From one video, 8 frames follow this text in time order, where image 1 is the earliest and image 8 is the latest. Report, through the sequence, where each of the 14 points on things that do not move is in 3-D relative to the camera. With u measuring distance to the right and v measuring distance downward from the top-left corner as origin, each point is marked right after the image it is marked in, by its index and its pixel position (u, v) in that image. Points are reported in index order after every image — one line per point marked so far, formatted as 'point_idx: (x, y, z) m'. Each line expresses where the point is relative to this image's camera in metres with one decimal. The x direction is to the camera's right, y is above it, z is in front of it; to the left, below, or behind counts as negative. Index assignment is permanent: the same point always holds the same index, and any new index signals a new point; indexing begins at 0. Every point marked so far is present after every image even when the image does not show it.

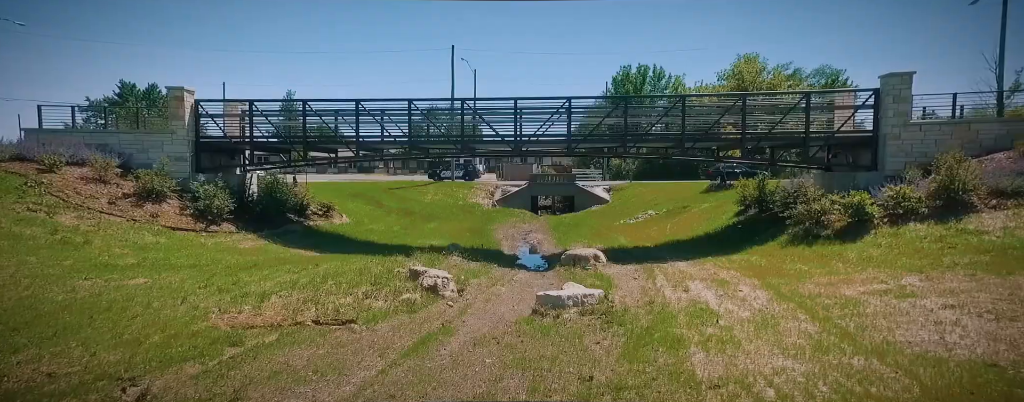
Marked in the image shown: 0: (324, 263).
0: (-5.7, -1.9, +16.0) m
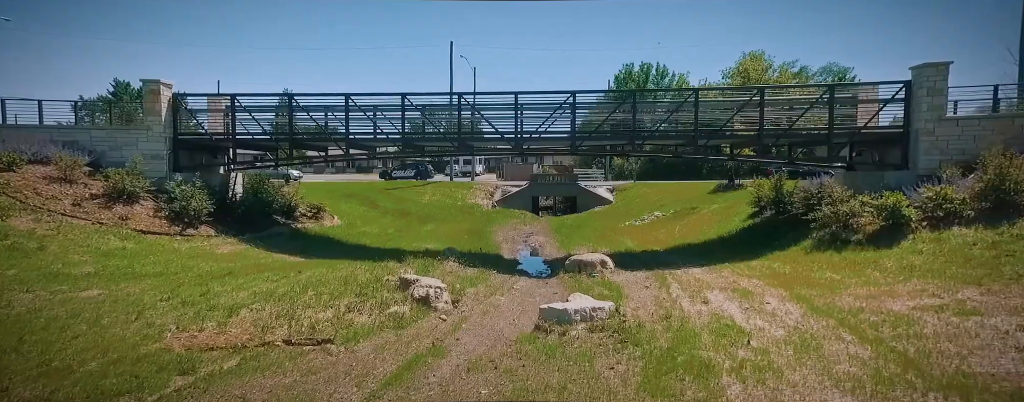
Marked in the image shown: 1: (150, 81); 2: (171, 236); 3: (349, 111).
0: (-5.7, -1.9, +14.7) m
1: (-11.8, +3.9, +17.1) m
2: (-9.8, -1.0, +15.1) m
3: (-6.0, +3.3, +19.4) m
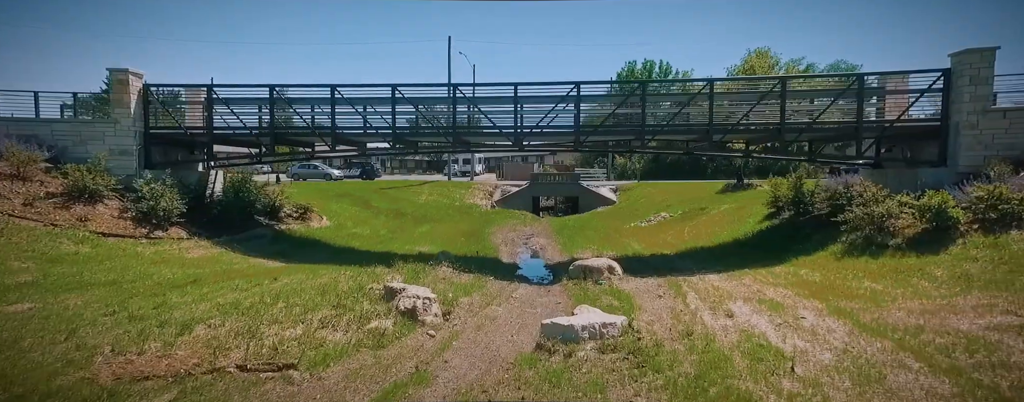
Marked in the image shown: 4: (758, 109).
0: (-5.7, -1.9, +13.4) m
1: (-11.9, +3.9, +15.8) m
2: (-9.8, -1.0, +13.7) m
3: (-6.1, +3.3, +18.0) m
4: (+8.0, +3.0, +17.1) m
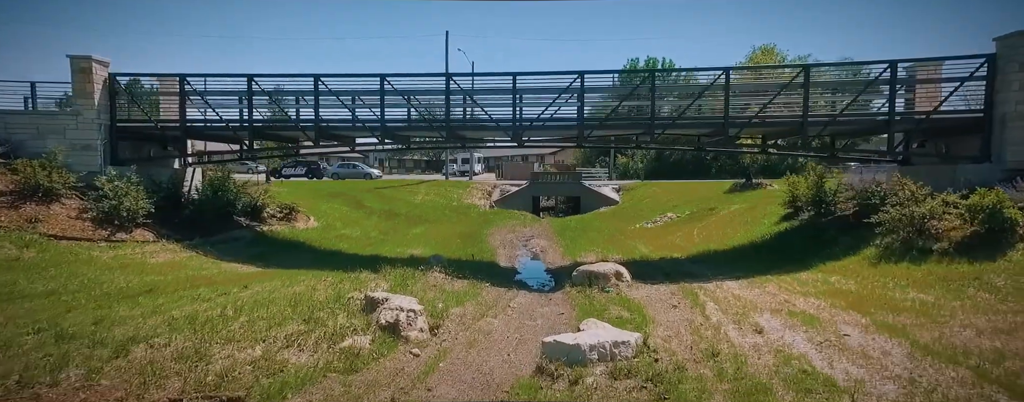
0: (-5.8, -1.9, +12.0) m
1: (-11.9, +3.9, +14.4) m
2: (-9.9, -1.0, +12.4) m
3: (-6.1, +3.4, +16.7) m
4: (+7.9, +3.0, +15.7) m
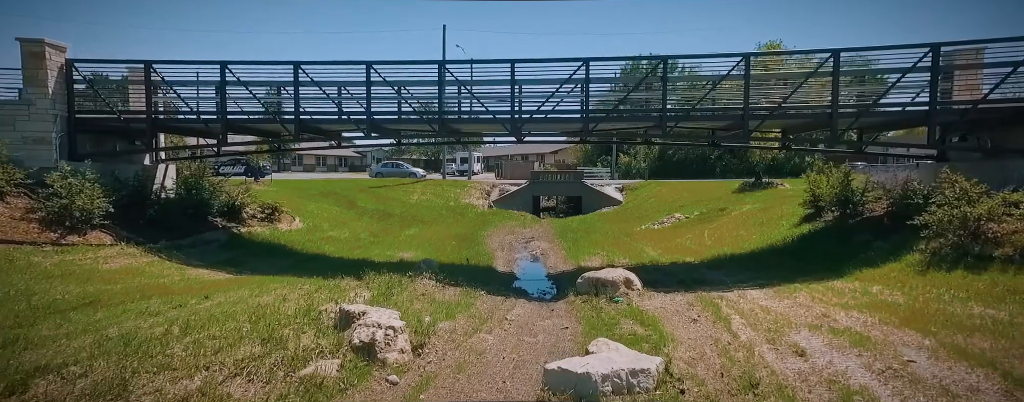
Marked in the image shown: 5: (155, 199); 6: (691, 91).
0: (-5.8, -1.9, +10.6) m
1: (-12.0, +4.0, +13.0) m
2: (-10.0, -0.9, +11.0) m
3: (-6.2, +3.4, +15.3) m
4: (+7.9, +3.0, +14.3) m
5: (-10.5, +0.1, +15.5) m
6: (+5.2, +3.2, +15.2) m
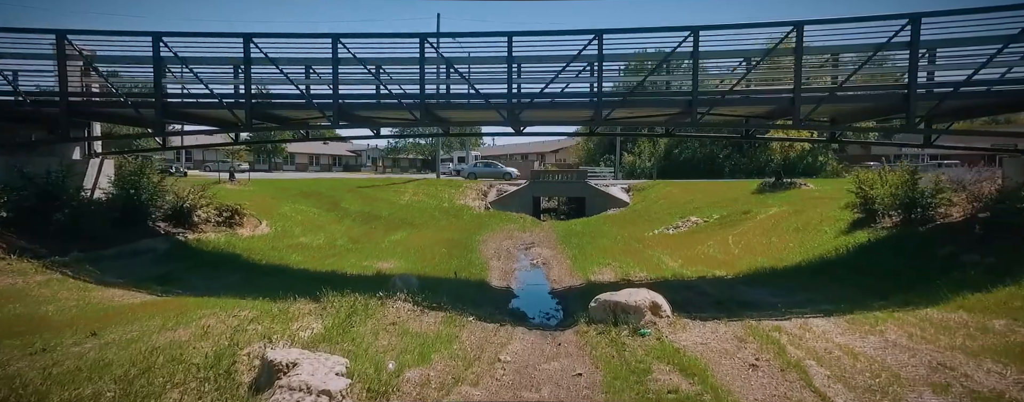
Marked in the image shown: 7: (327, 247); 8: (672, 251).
0: (-5.9, -1.9, +8.0) m
1: (-12.0, +3.9, +10.4) m
2: (-10.0, -1.0, +8.3) m
3: (-6.3, +3.3, +12.7) m
4: (+7.8, +3.0, +11.7) m
5: (-10.6, 0.0, +12.8) m
6: (+5.1, +3.1, +12.5) m
7: (-6.4, -1.5, +18.4) m
8: (+5.8, -1.8, +18.9) m
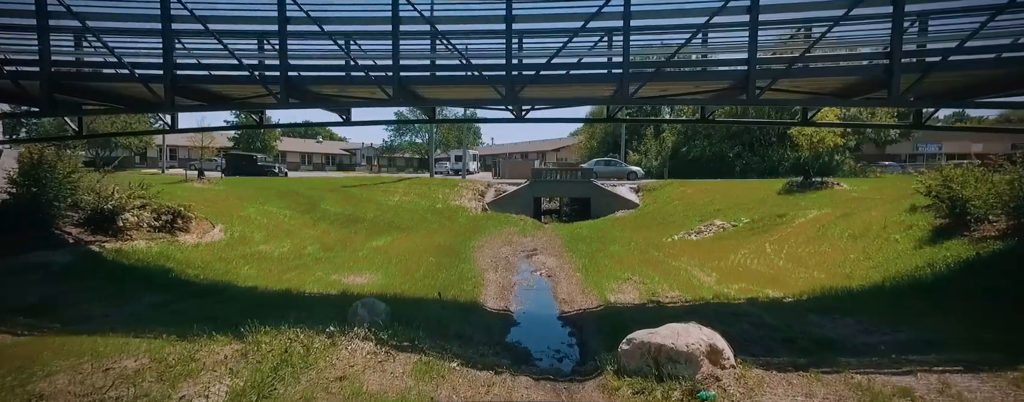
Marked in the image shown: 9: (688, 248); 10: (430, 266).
0: (-5.9, -1.9, +5.0) m
1: (-12.0, +3.9, +7.4) m
2: (-10.0, -1.0, +5.4) m
3: (-6.3, +3.3, +9.7) m
4: (+7.8, +2.9, +8.8) m
5: (-10.6, 0.0, +9.9) m
6: (+5.1, +3.1, +9.6) m
7: (-6.5, -1.5, +15.5) m
8: (+5.7, -1.8, +16.0) m
9: (+6.3, -1.6, +18.8) m
10: (-2.5, -2.0, +16.4) m
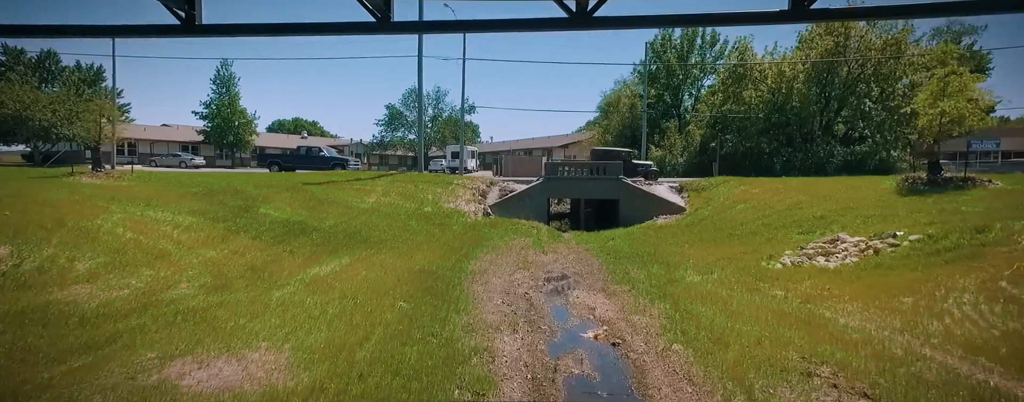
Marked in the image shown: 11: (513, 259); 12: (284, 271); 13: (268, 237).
0: (-5.3, -1.9, -2.5) m
1: (-11.4, +3.9, -0.1) m
2: (-9.4, -1.0, -2.2) m
3: (-5.7, +3.3, +2.2) m
4: (+8.4, +2.9, +1.3) m
5: (-10.0, 0.0, +2.3) m
6: (+5.7, +3.0, +2.1) m
7: (-5.9, -1.6, +7.9) m
8: (+6.3, -1.9, +8.5) m
9: (+6.8, -1.7, +11.2) m
10: (-2.0, -2.0, +8.8) m
11: (-0.1, -1.8, +16.6) m
12: (-5.3, -1.5, +12.3) m
13: (-7.1, -1.0, +15.3) m
